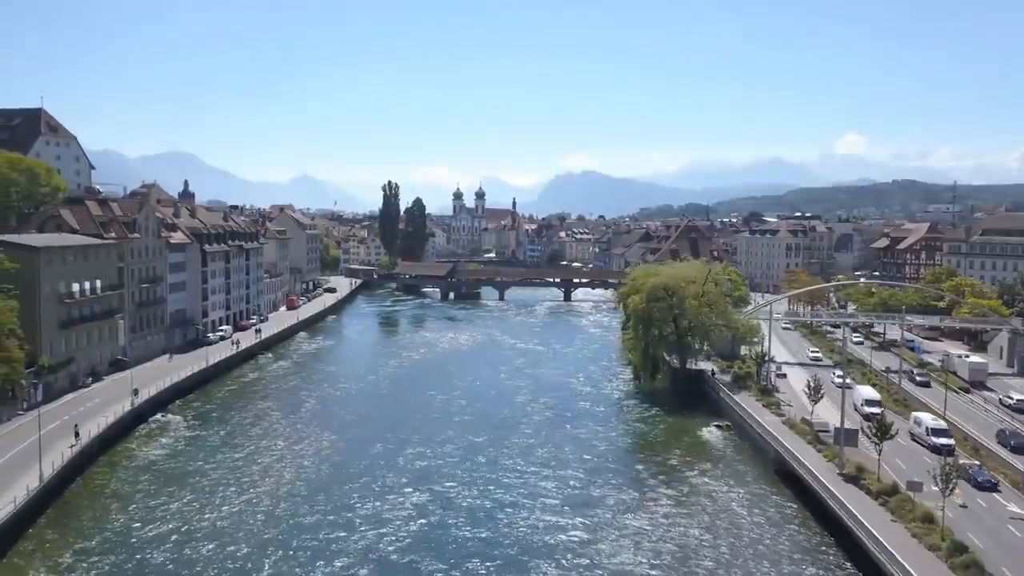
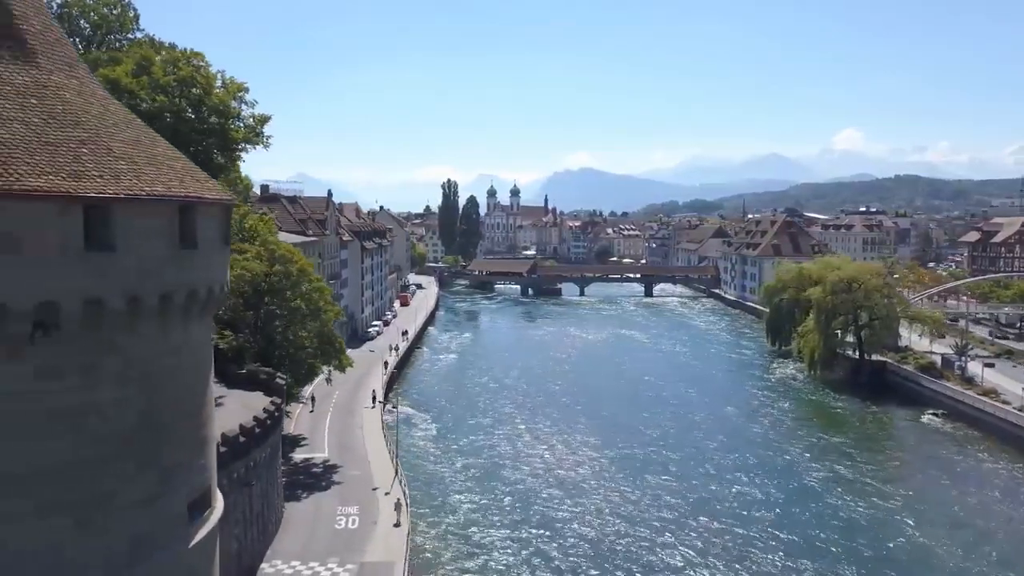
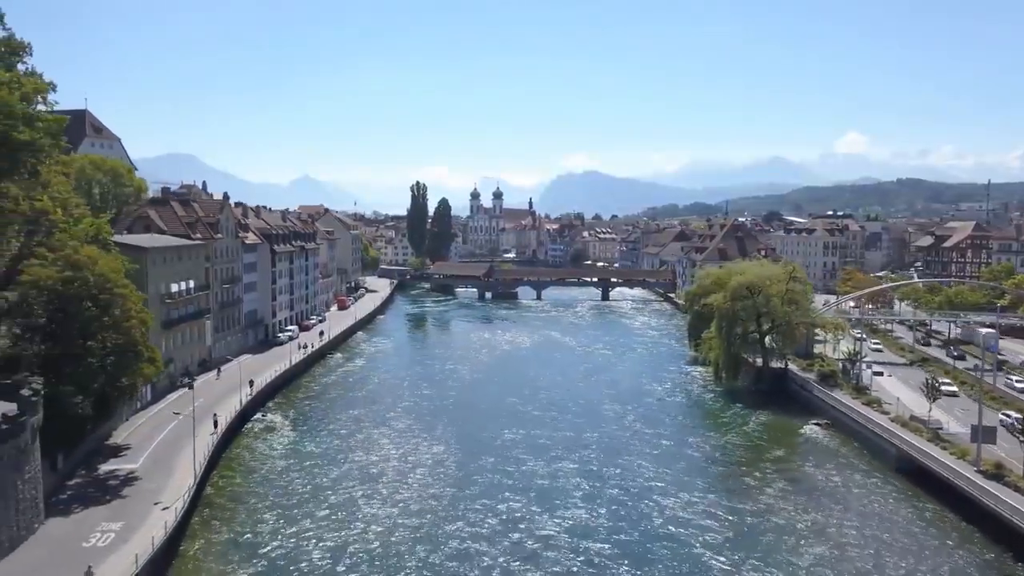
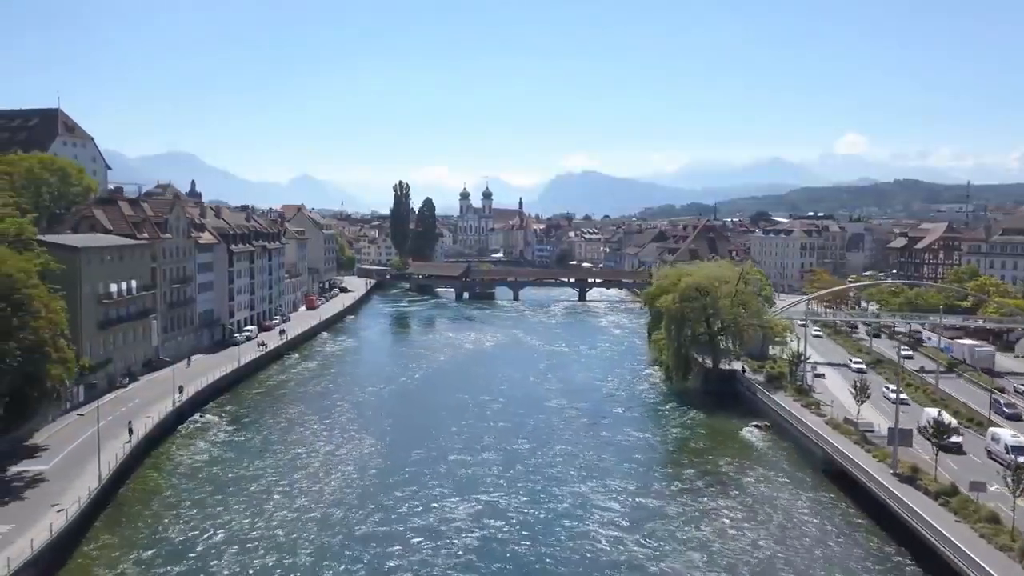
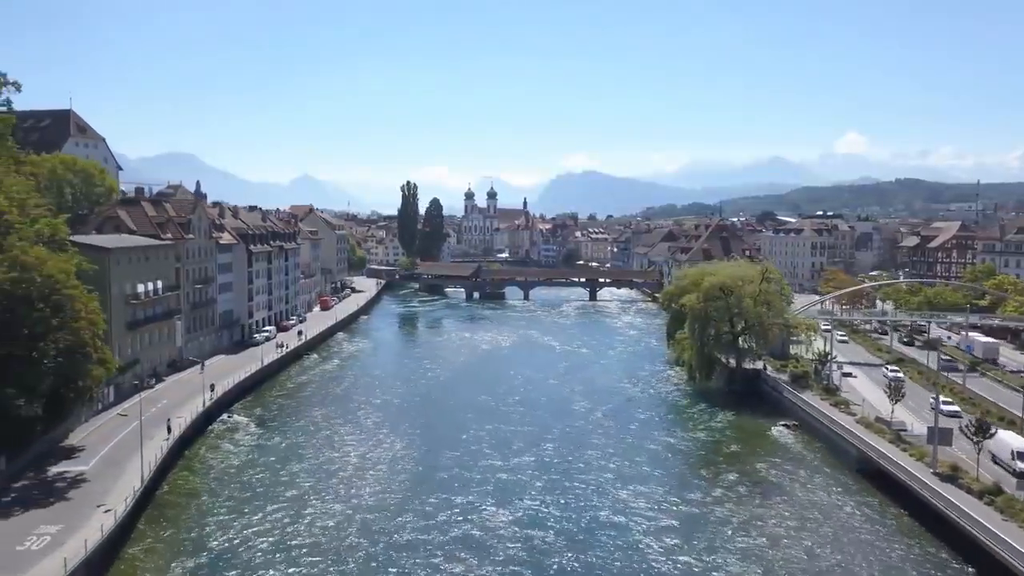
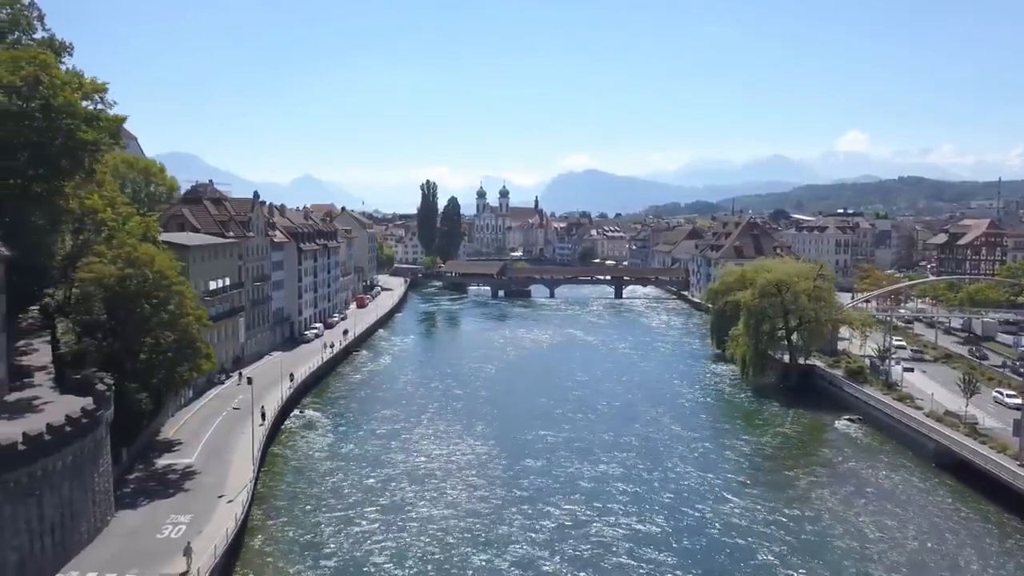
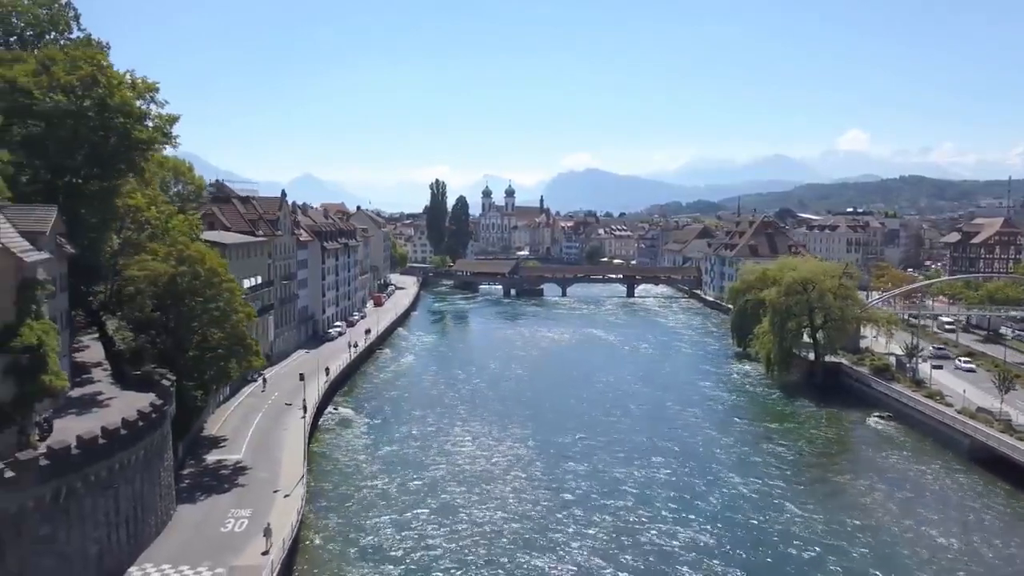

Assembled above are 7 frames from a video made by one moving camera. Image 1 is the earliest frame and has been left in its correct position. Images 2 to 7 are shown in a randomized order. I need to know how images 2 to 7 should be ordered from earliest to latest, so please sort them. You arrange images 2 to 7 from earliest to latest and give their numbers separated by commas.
4, 5, 3, 6, 7, 2
